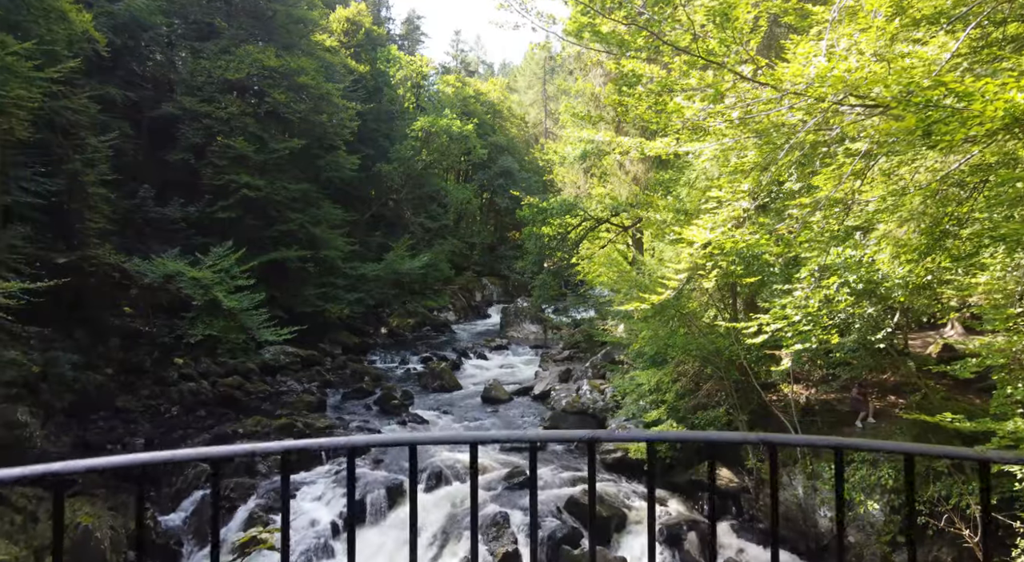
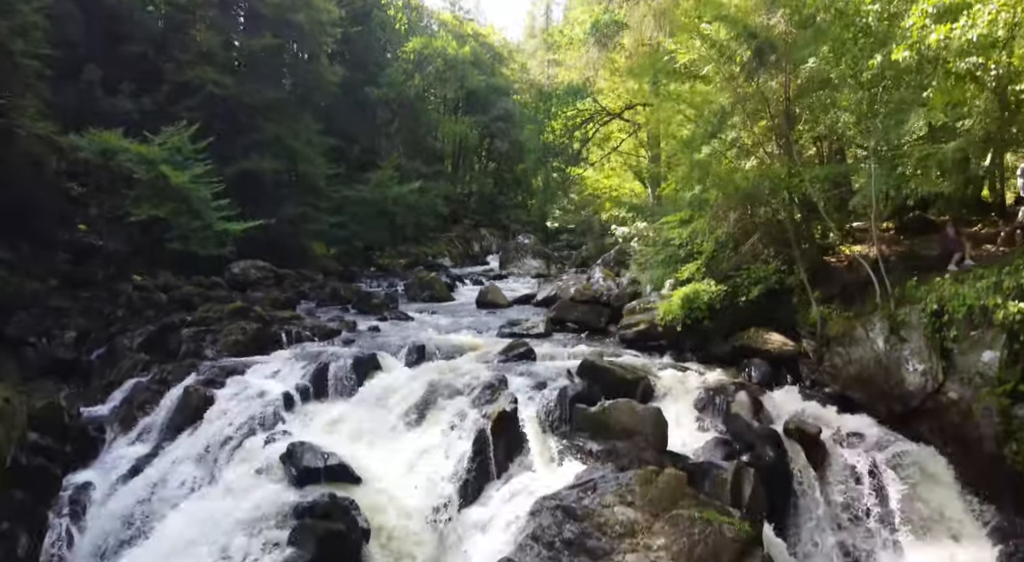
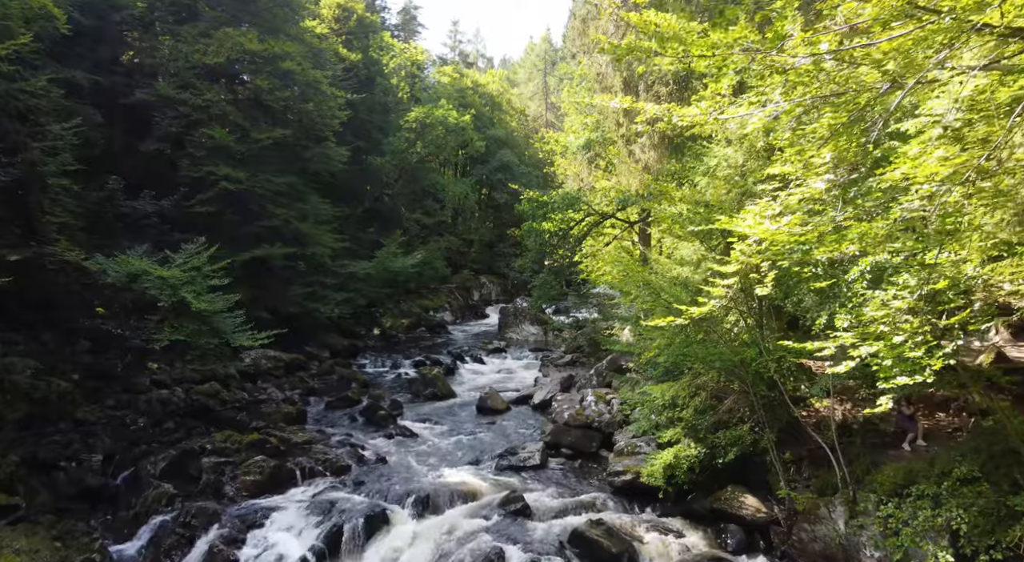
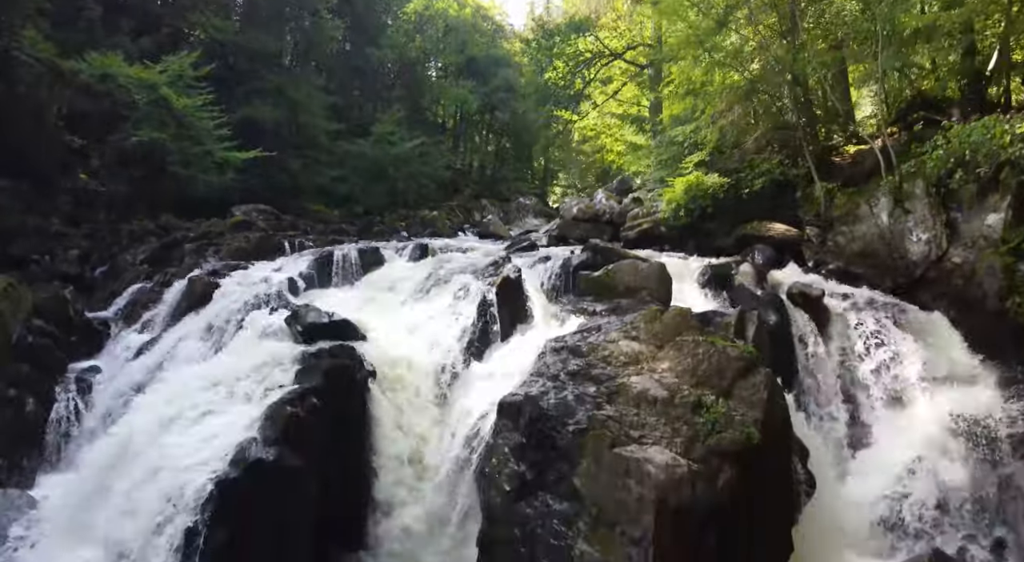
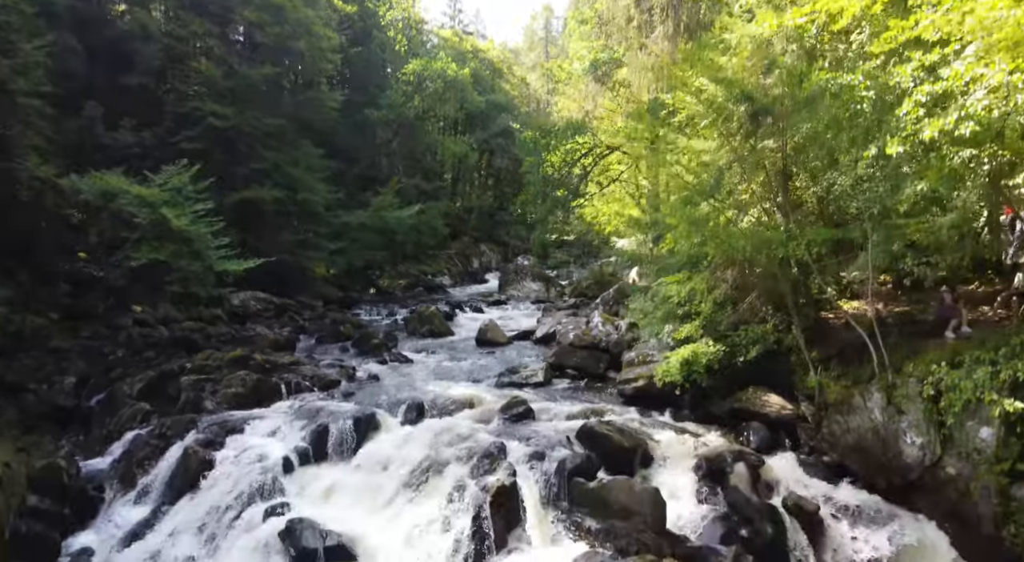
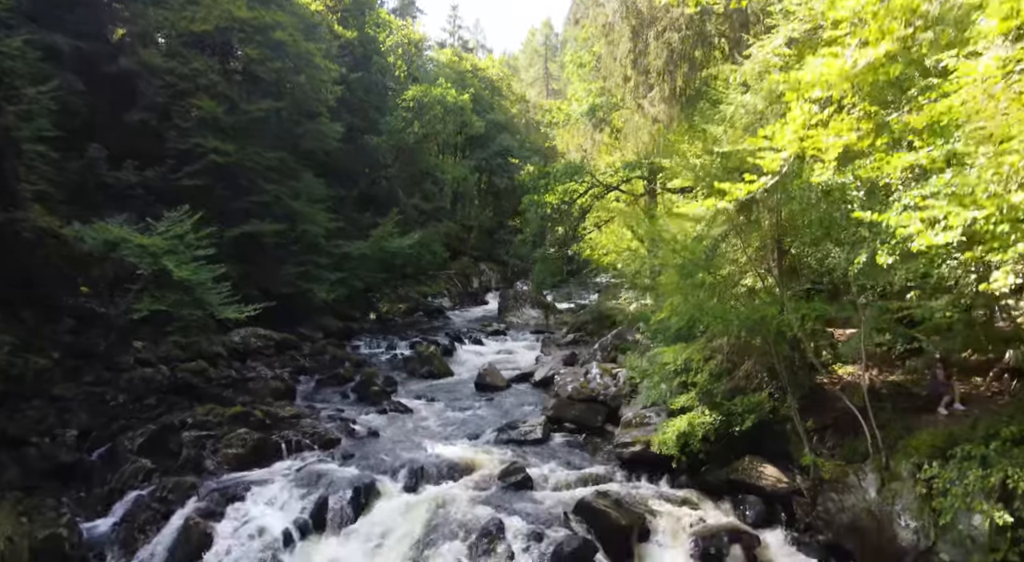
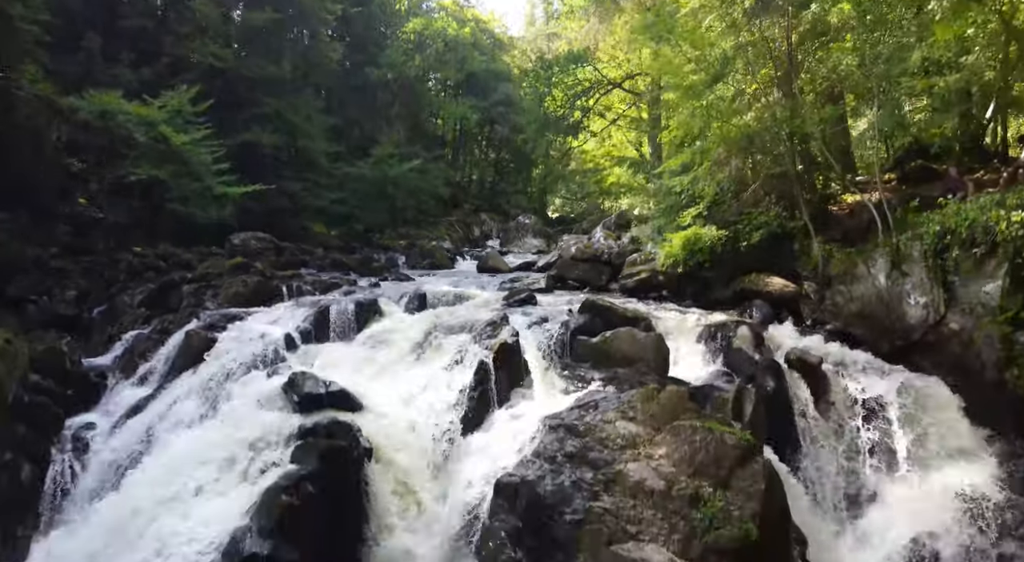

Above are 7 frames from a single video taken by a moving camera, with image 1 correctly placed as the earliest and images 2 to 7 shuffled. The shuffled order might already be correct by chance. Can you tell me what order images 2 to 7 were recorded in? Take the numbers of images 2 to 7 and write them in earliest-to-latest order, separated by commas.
3, 6, 5, 2, 7, 4
